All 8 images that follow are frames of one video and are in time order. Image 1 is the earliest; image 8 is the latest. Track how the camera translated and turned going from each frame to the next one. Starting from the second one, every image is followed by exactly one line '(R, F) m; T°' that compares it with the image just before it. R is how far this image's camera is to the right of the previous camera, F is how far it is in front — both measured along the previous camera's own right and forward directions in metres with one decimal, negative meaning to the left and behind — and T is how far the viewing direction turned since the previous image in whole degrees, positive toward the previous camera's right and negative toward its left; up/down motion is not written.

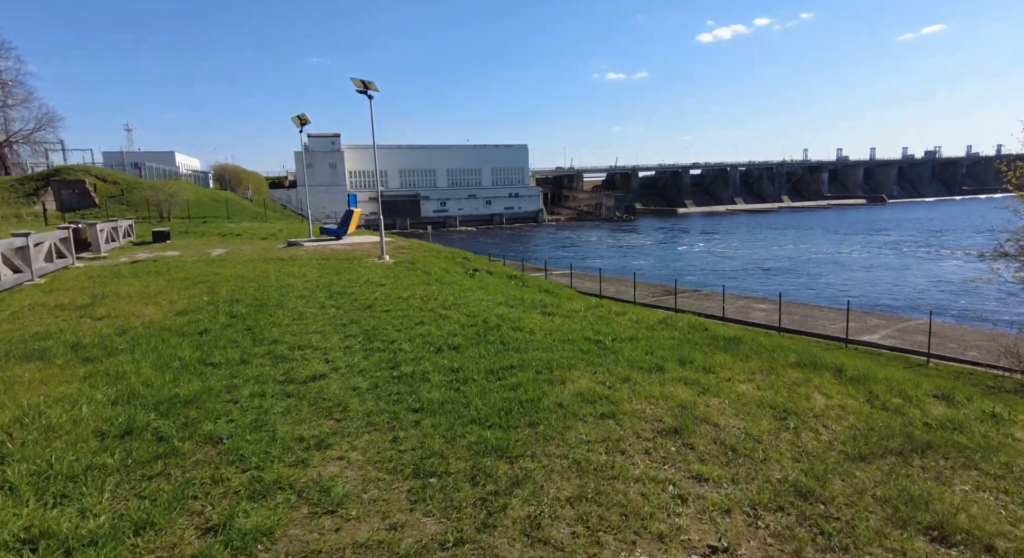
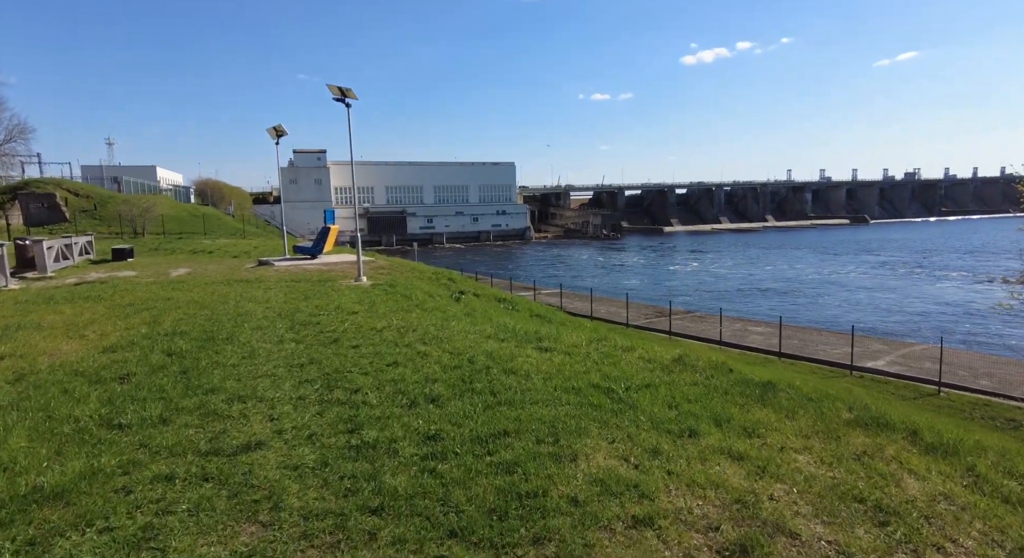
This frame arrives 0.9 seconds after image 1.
(-0.1, +1.3) m; +1°
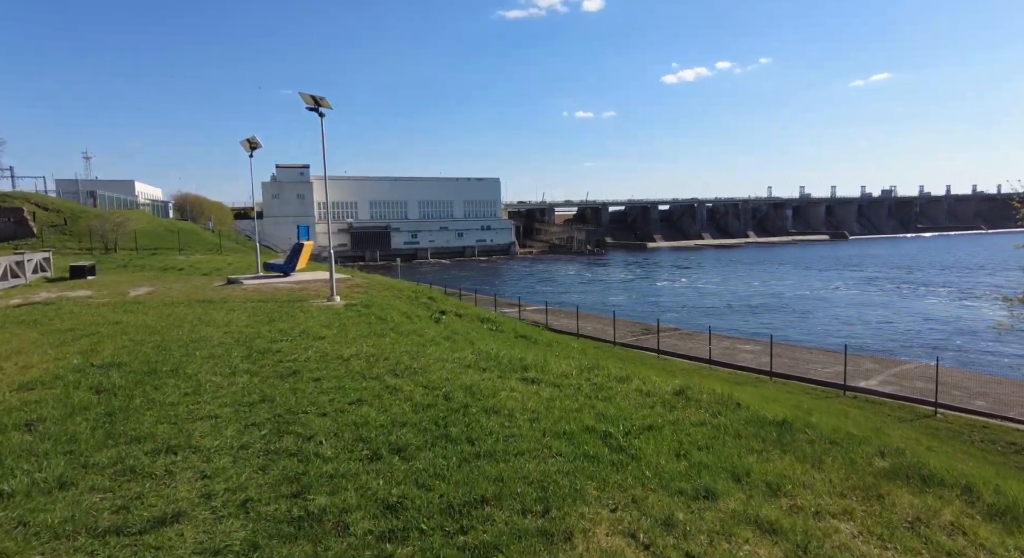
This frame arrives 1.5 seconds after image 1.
(0.0, +0.8) m; +1°
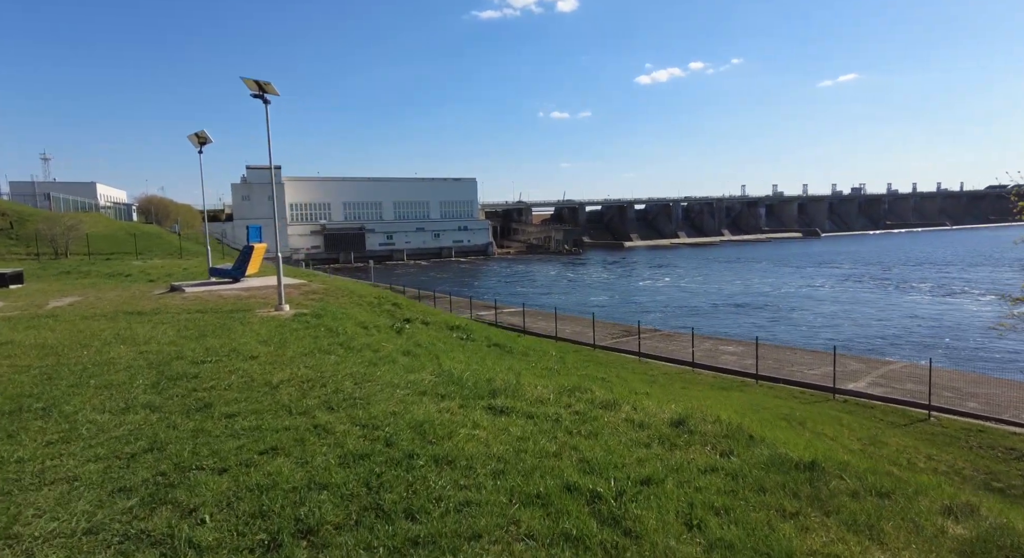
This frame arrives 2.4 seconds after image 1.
(+0.2, +1.3) m; +2°
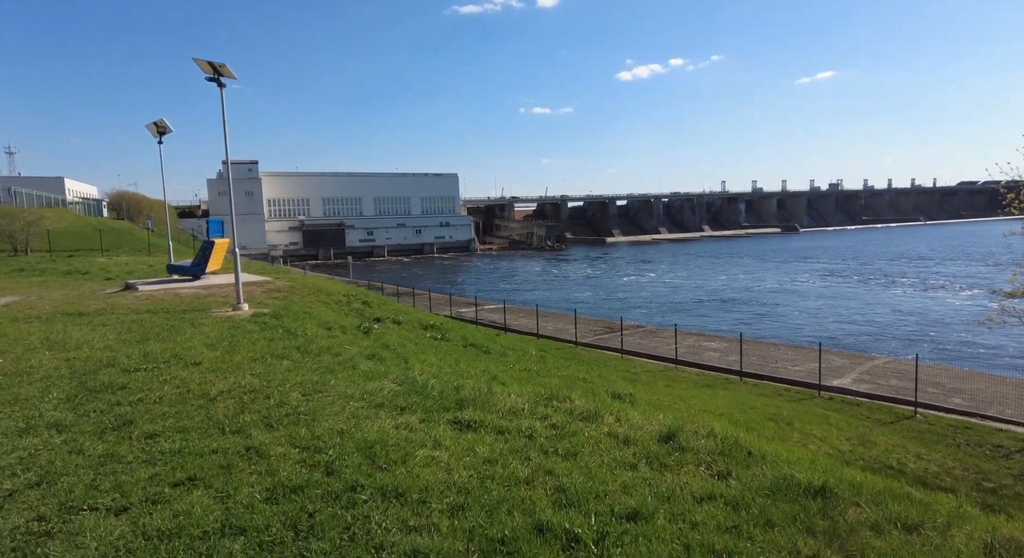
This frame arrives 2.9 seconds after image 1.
(+0.1, +0.7) m; +2°
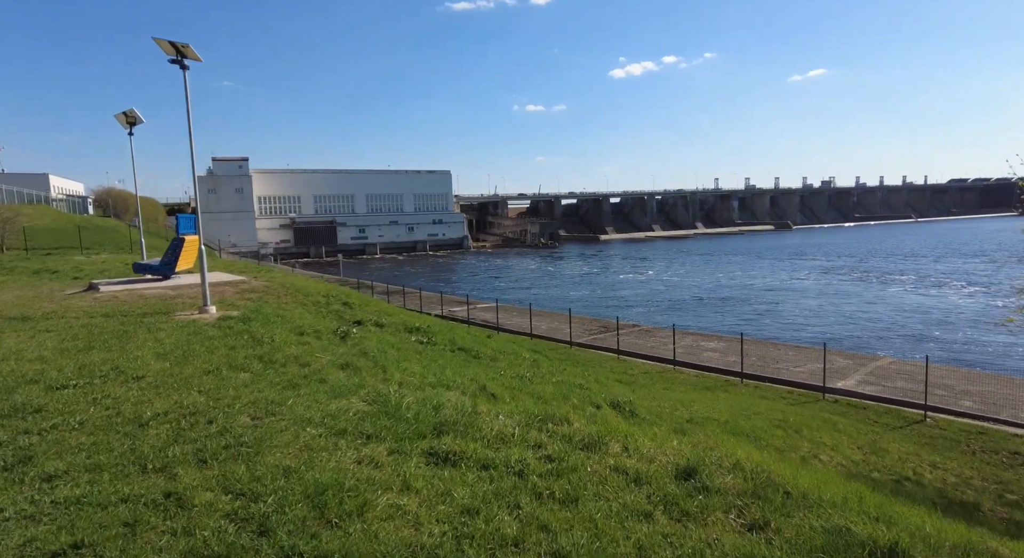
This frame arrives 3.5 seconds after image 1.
(+0.1, +0.9) m; +1°
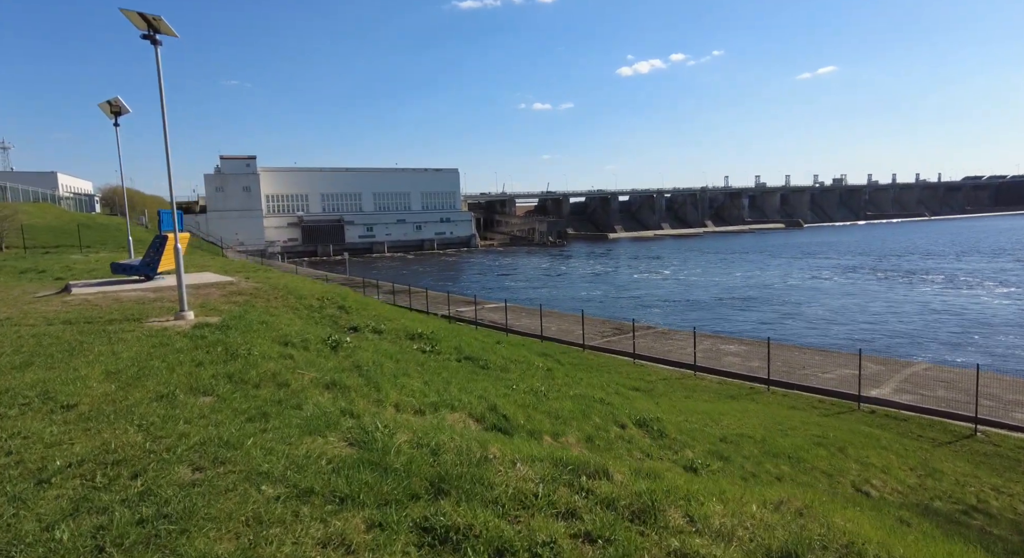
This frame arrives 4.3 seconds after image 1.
(-0.1, +1.3) m; -1°
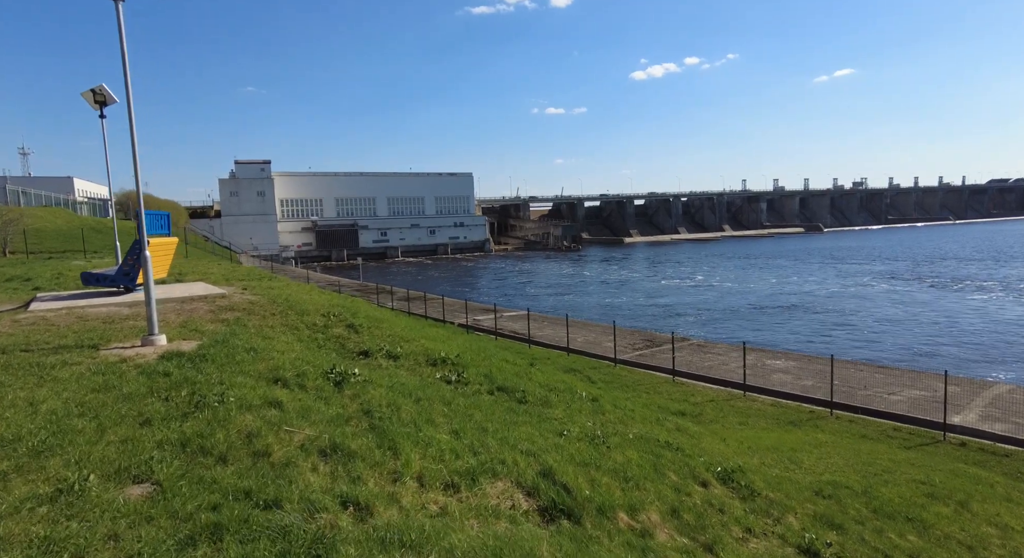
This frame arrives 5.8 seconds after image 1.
(-0.5, +2.1) m; -1°
